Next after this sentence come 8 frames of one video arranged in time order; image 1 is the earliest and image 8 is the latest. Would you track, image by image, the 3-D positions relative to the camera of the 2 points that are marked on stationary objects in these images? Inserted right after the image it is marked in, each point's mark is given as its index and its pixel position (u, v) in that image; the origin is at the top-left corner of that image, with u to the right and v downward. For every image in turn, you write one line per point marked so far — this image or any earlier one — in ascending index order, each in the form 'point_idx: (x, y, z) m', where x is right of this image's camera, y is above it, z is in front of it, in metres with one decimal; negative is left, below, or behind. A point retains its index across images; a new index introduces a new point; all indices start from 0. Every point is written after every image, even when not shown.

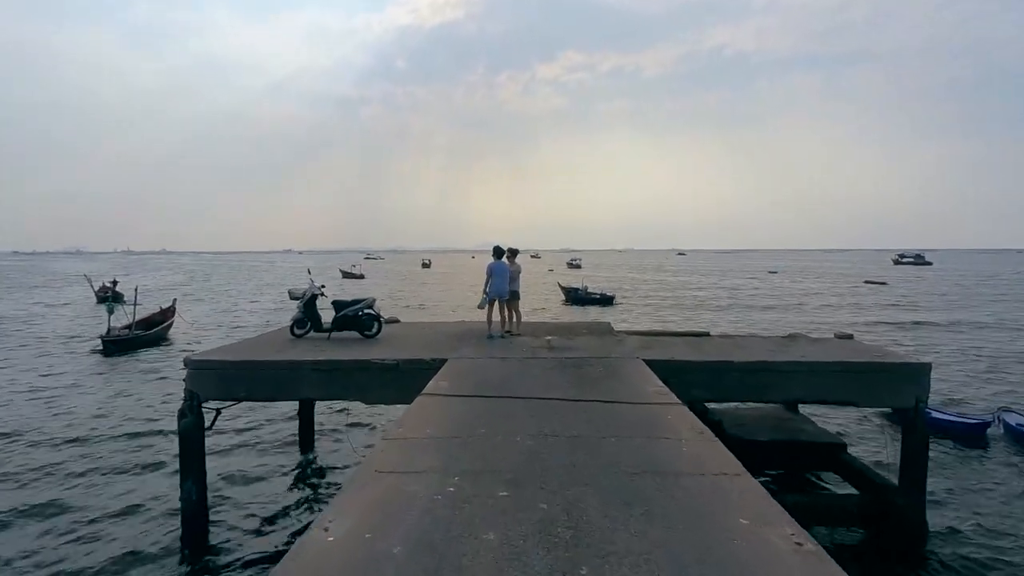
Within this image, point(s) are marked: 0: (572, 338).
0: (+1.1, -0.9, +10.2) m
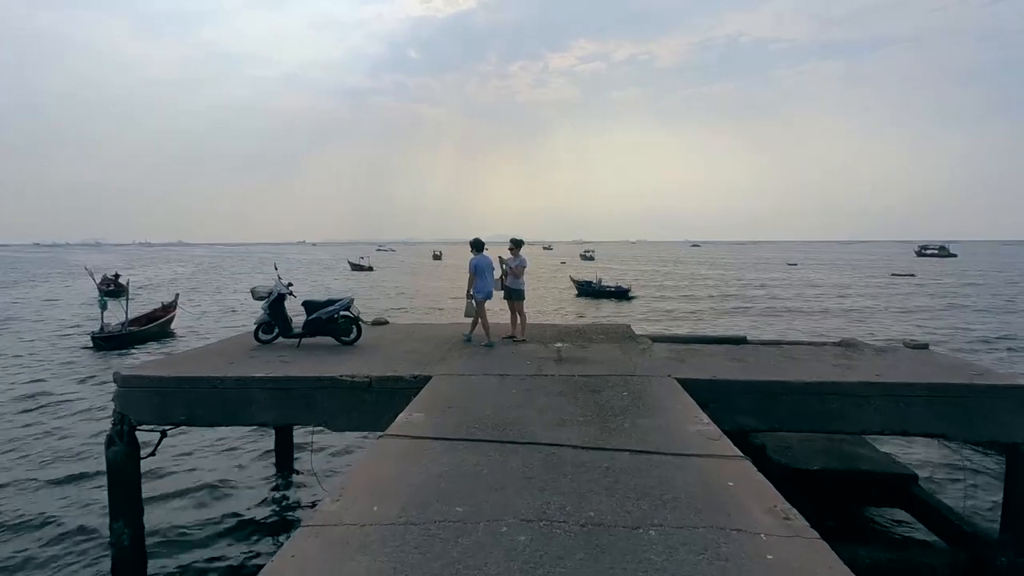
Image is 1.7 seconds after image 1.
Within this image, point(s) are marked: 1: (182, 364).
0: (+1.2, -0.9, +8.6) m
1: (-4.4, -1.0, +7.3) m
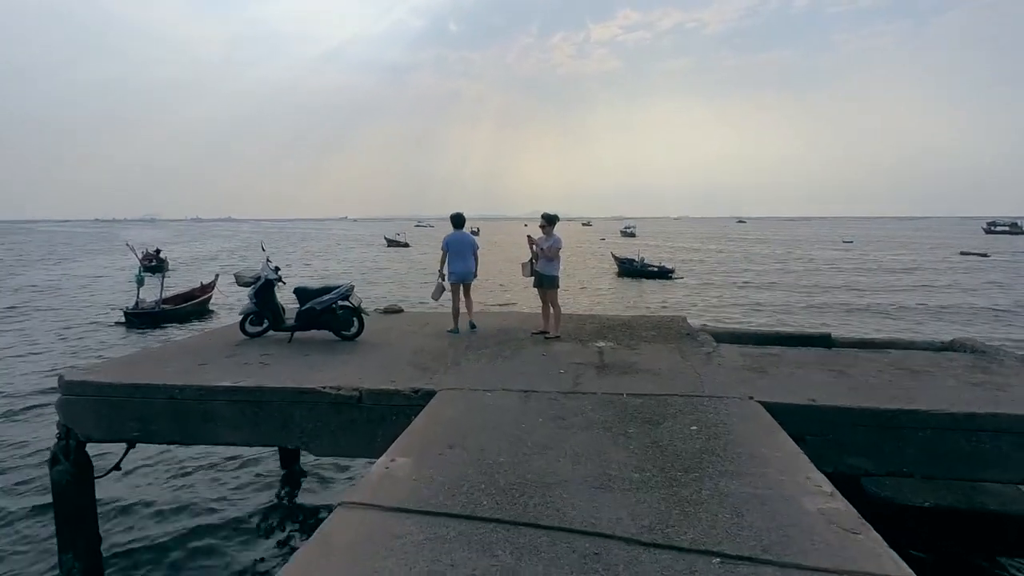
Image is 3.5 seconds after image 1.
0: (+1.6, -0.7, +7.0) m
1: (-4.0, -0.8, +6.0) m
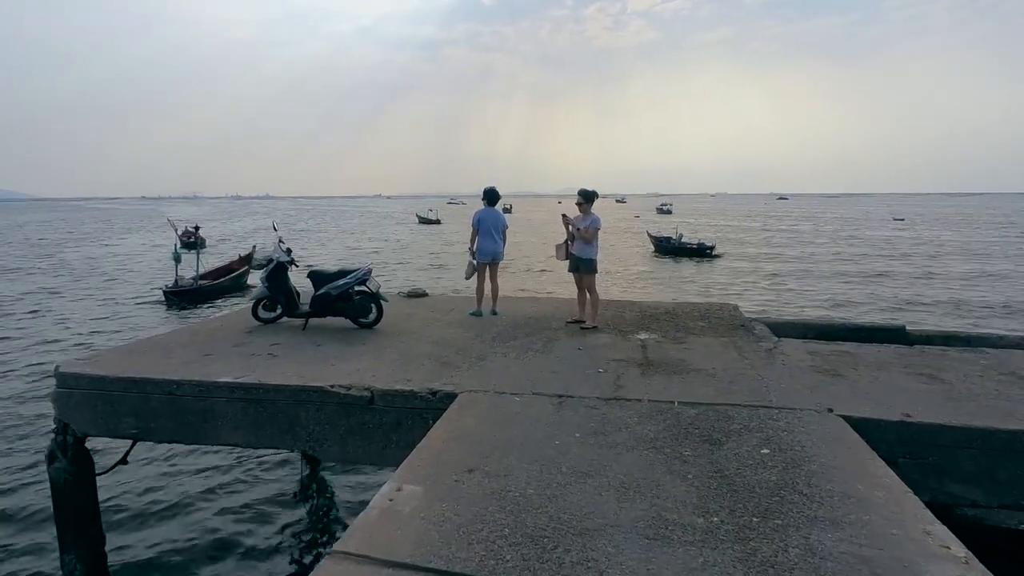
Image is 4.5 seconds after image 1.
0: (+1.9, -0.6, +6.2) m
1: (-3.7, -0.7, +5.6) m
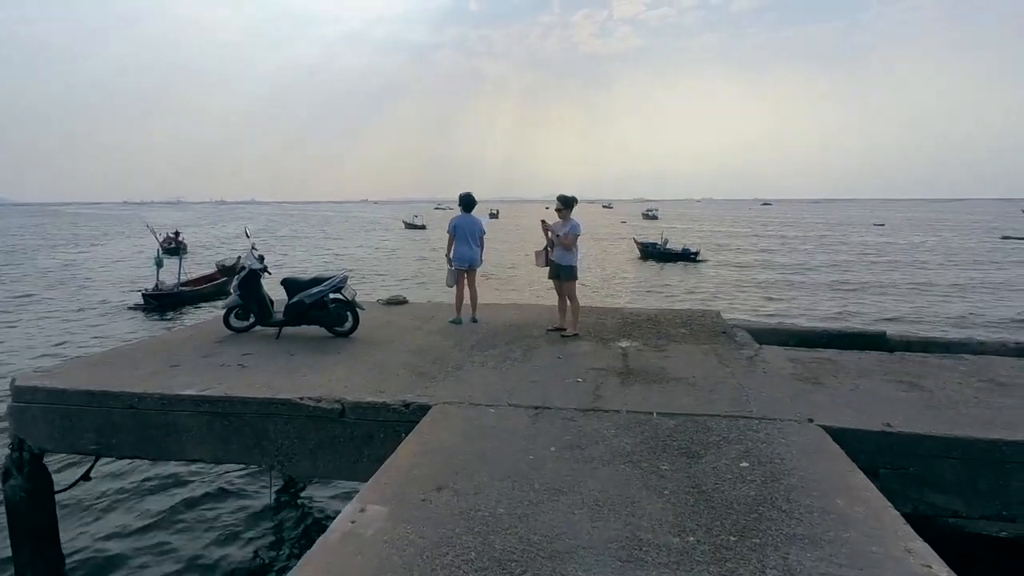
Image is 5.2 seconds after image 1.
0: (+1.7, -0.7, +6.1) m
1: (-3.9, -0.8, +5.4) m
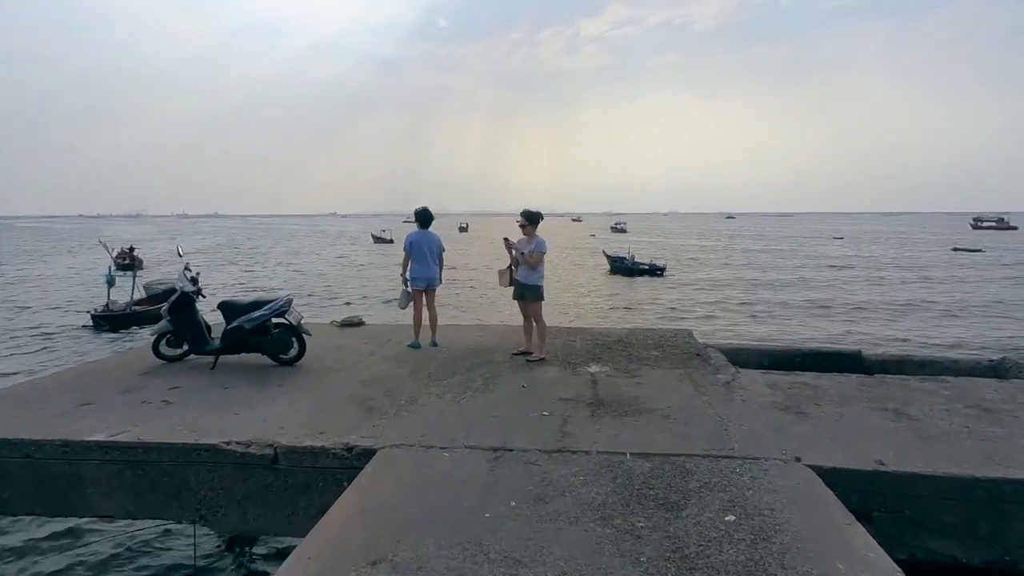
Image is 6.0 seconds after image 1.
0: (+1.3, -0.9, +5.7) m
1: (-4.3, -1.0, +4.7) m
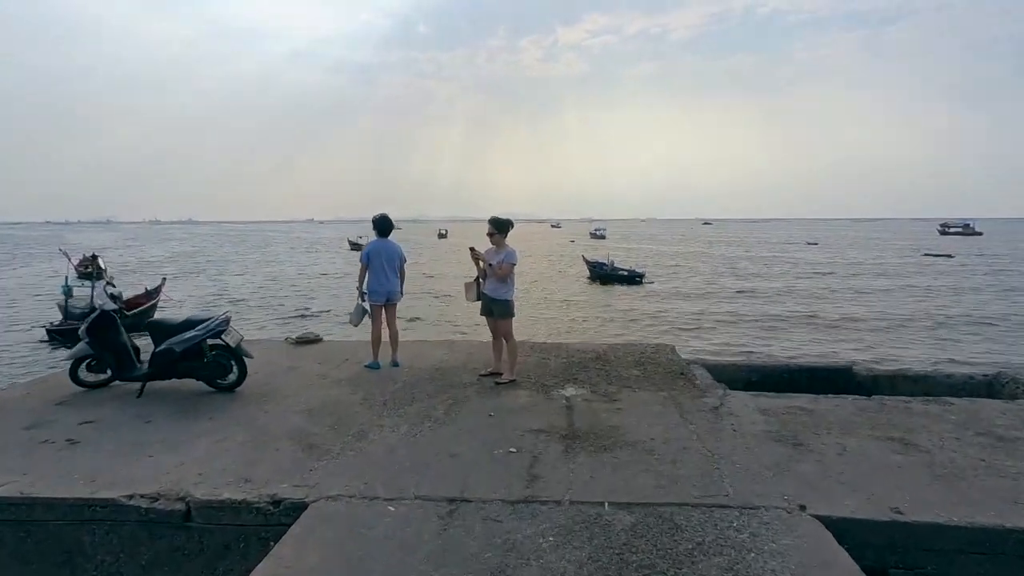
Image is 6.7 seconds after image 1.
0: (+1.0, -1.0, +5.2) m
1: (-4.6, -1.2, +3.9) m
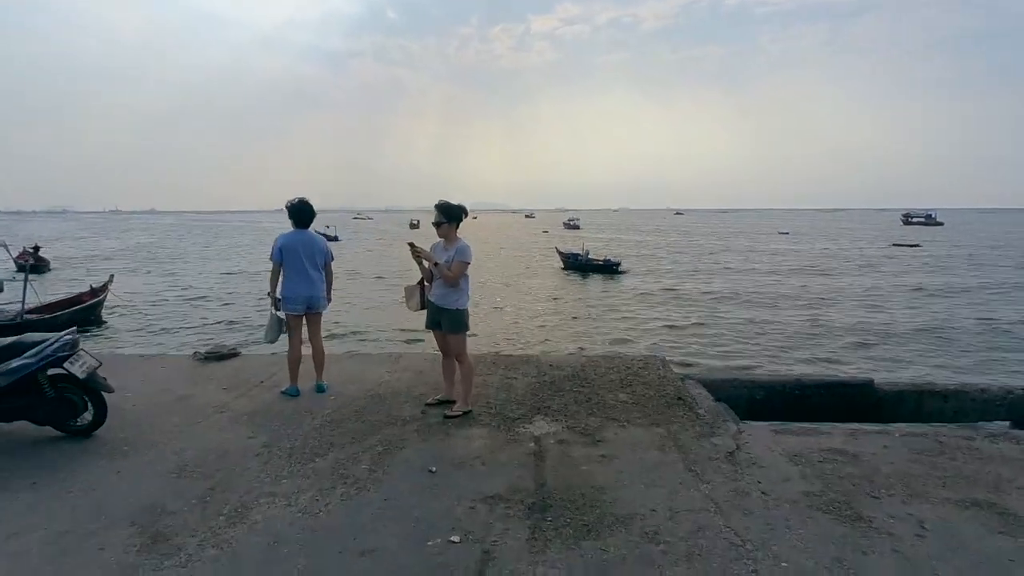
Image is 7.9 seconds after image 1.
0: (+0.6, -1.1, +4.0) m
1: (-4.8, -1.3, +2.5) m
